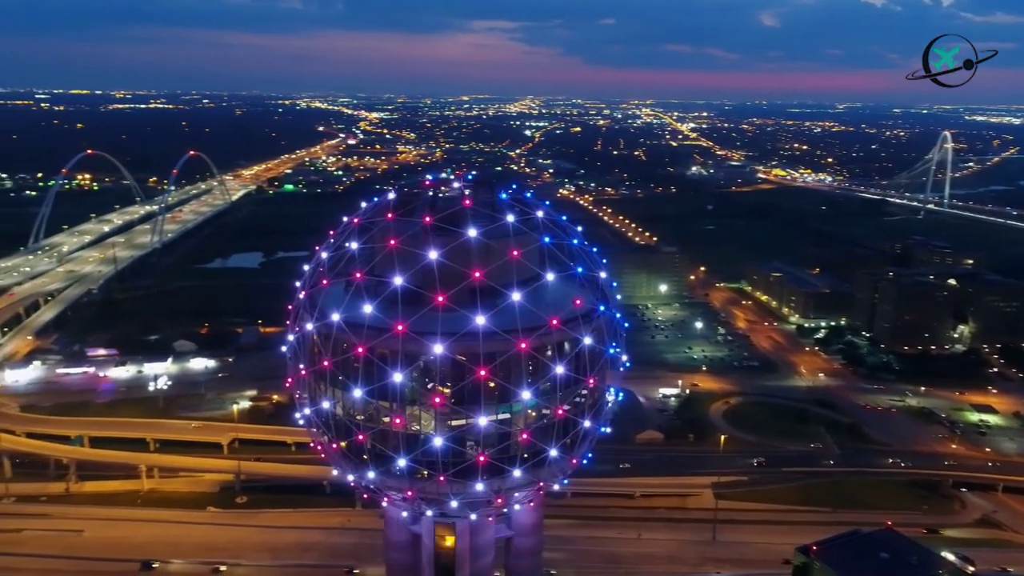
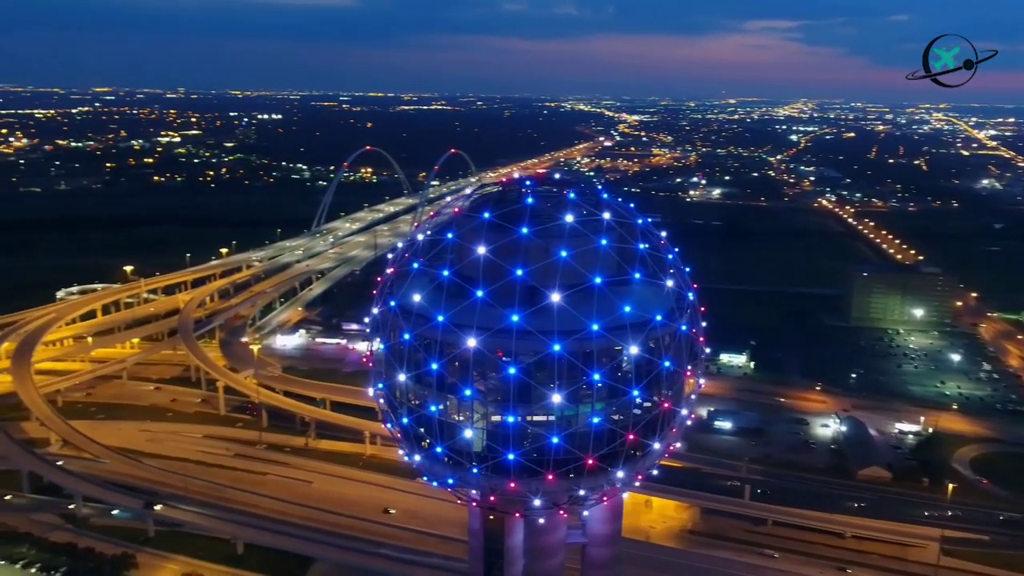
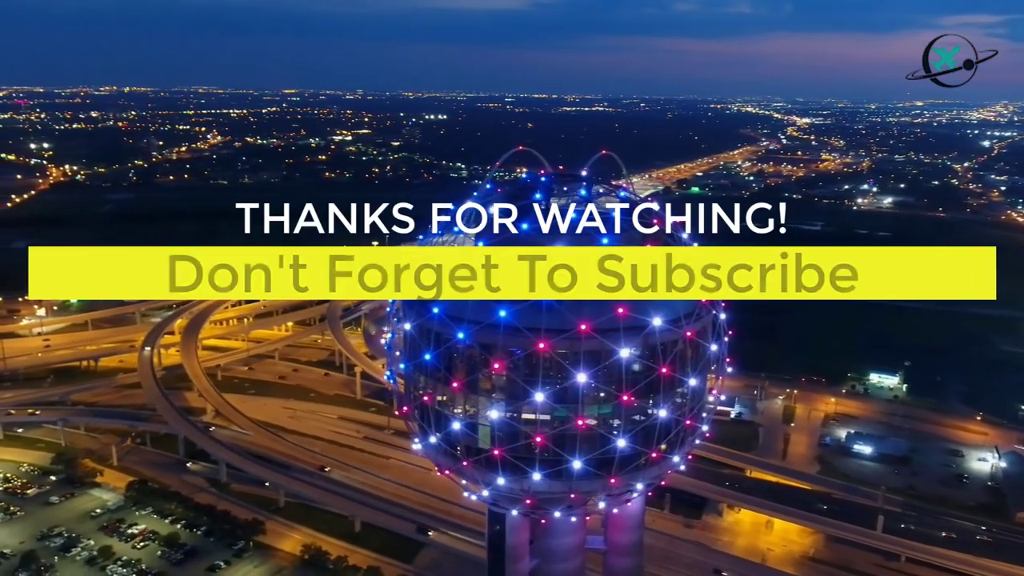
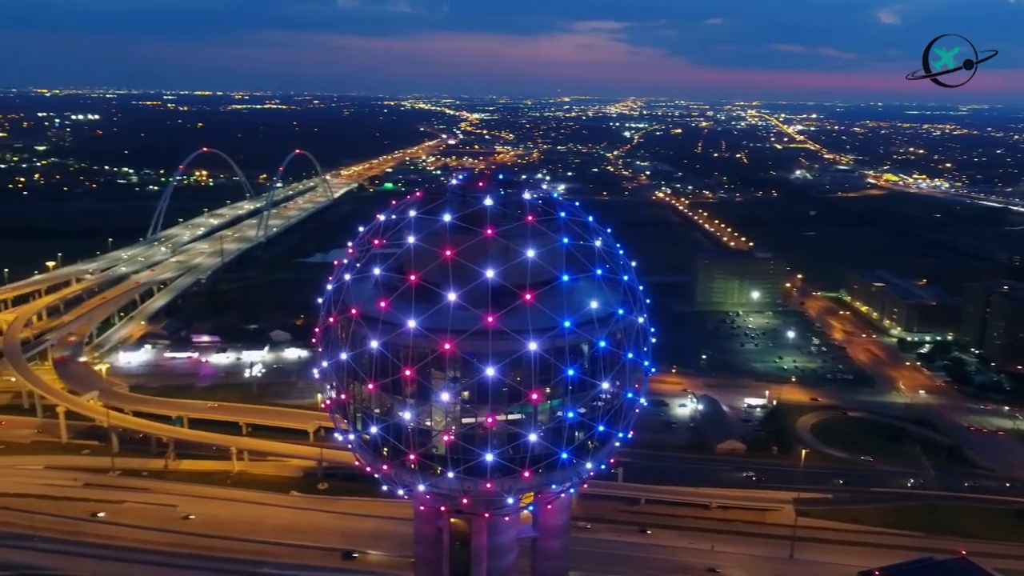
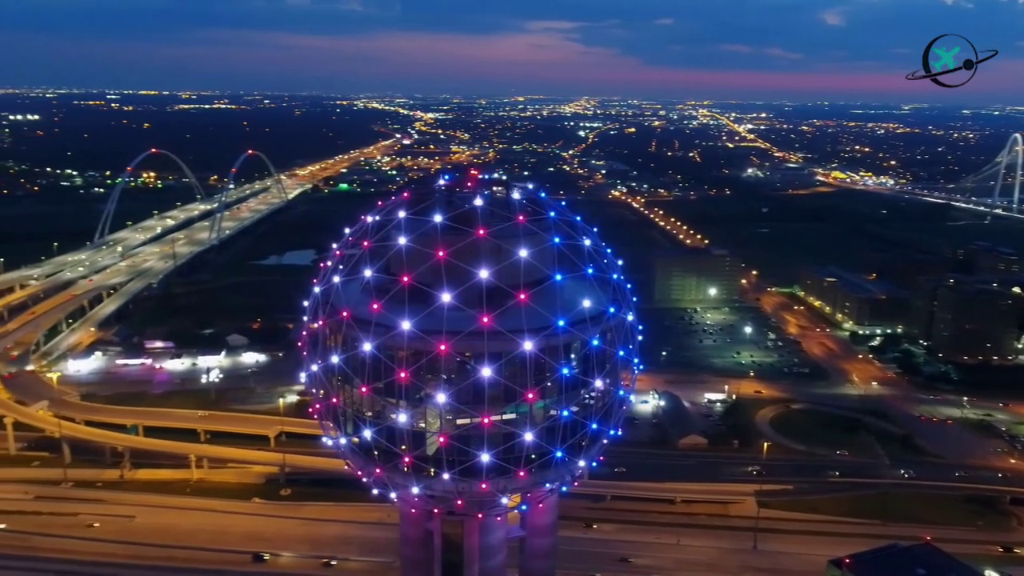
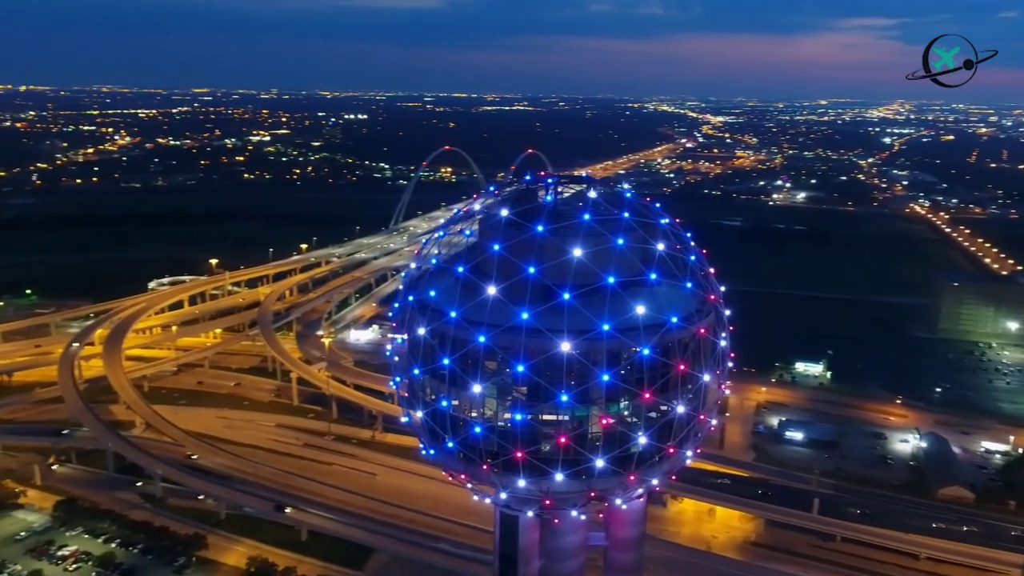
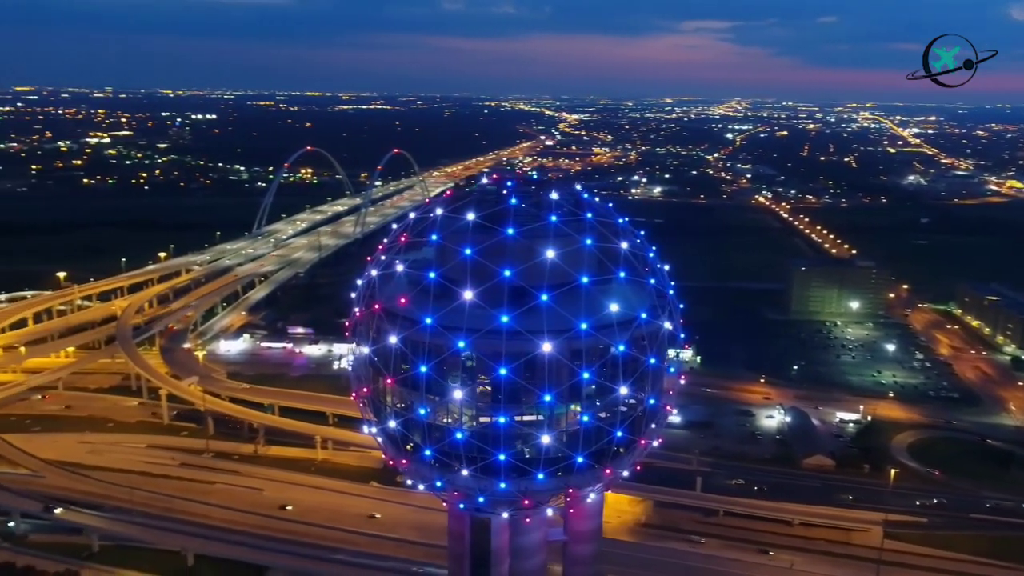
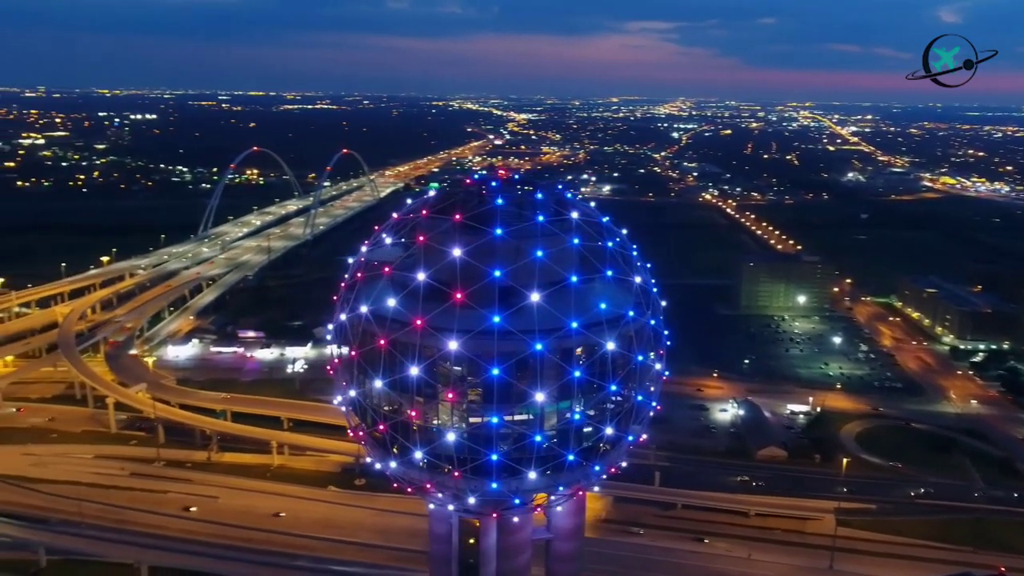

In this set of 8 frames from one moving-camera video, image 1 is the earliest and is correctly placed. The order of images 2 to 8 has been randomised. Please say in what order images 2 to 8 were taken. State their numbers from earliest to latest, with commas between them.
5, 4, 8, 7, 2, 6, 3
